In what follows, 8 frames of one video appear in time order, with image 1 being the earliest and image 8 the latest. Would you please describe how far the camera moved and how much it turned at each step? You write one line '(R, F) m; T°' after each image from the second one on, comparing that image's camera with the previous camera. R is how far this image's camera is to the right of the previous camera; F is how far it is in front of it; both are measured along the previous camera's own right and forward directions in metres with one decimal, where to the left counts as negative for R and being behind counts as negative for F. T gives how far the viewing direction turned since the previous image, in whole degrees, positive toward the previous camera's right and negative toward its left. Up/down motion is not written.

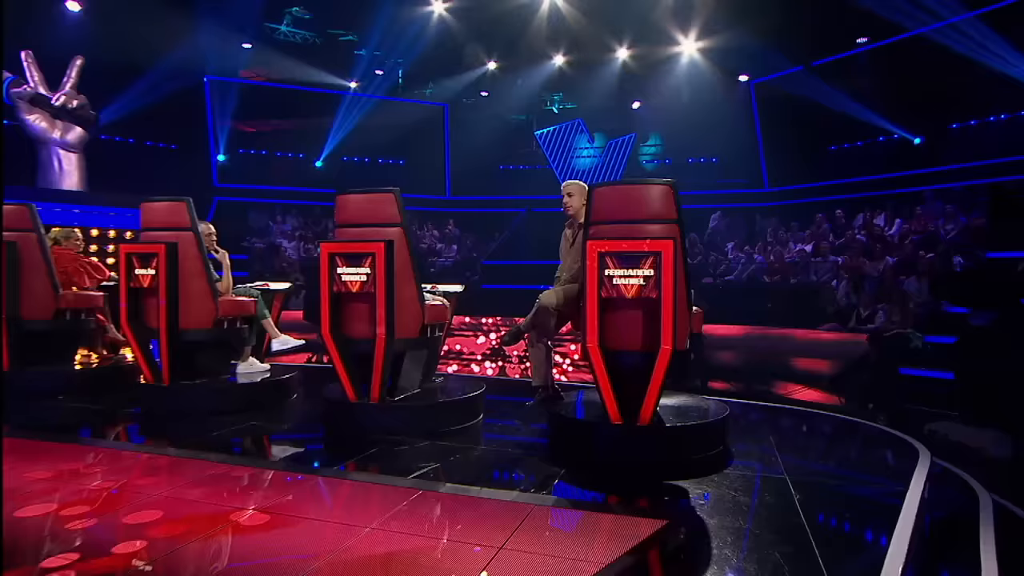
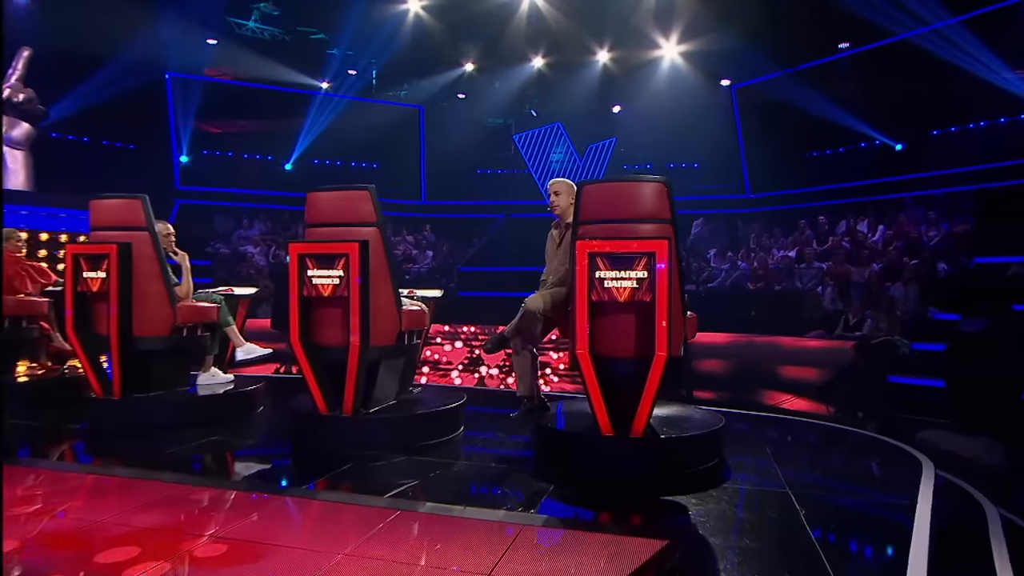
(-0.1, +0.3) m; +3°
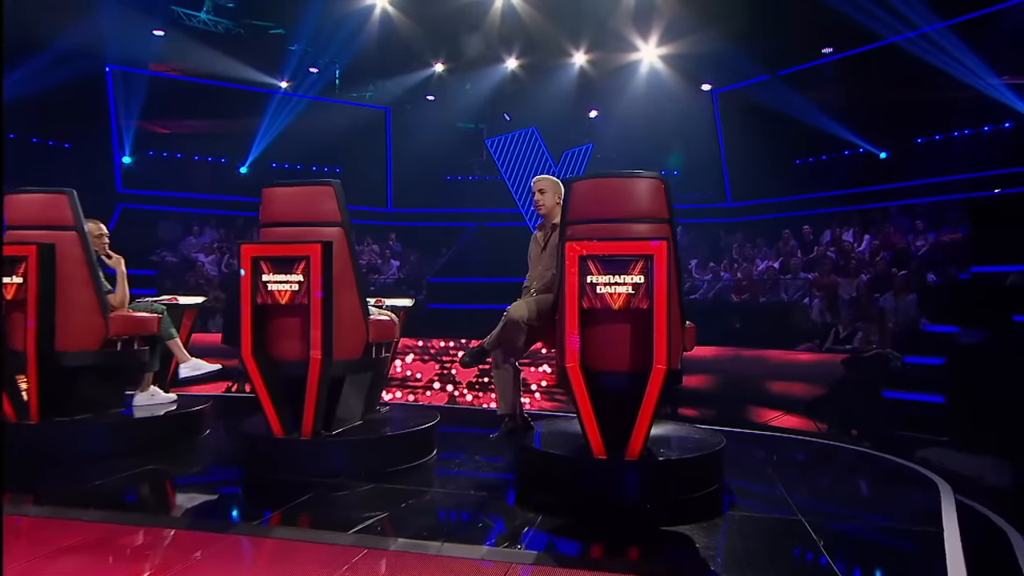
(-0.1, +0.4) m; +3°
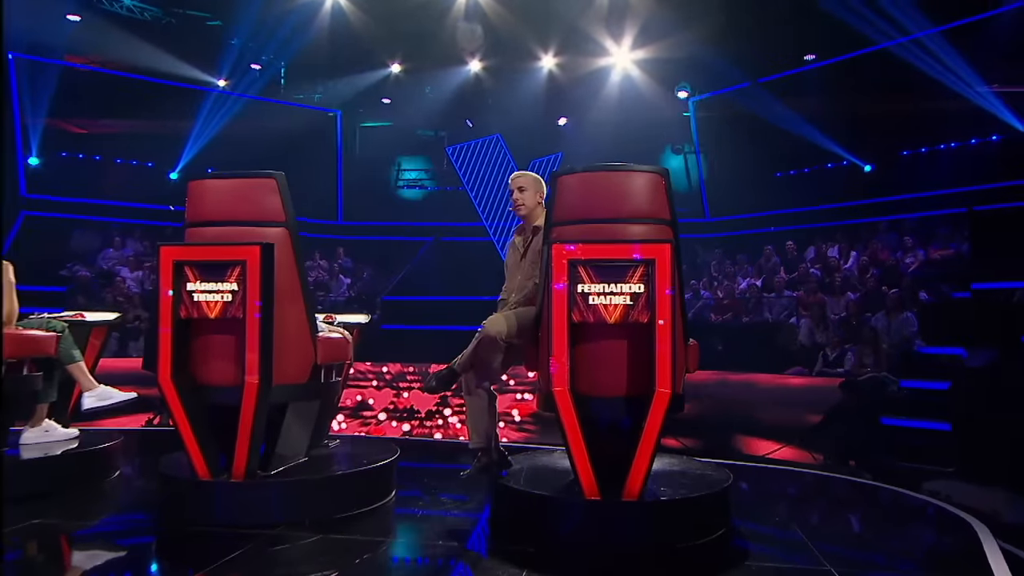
(-0.2, +0.6) m; +5°
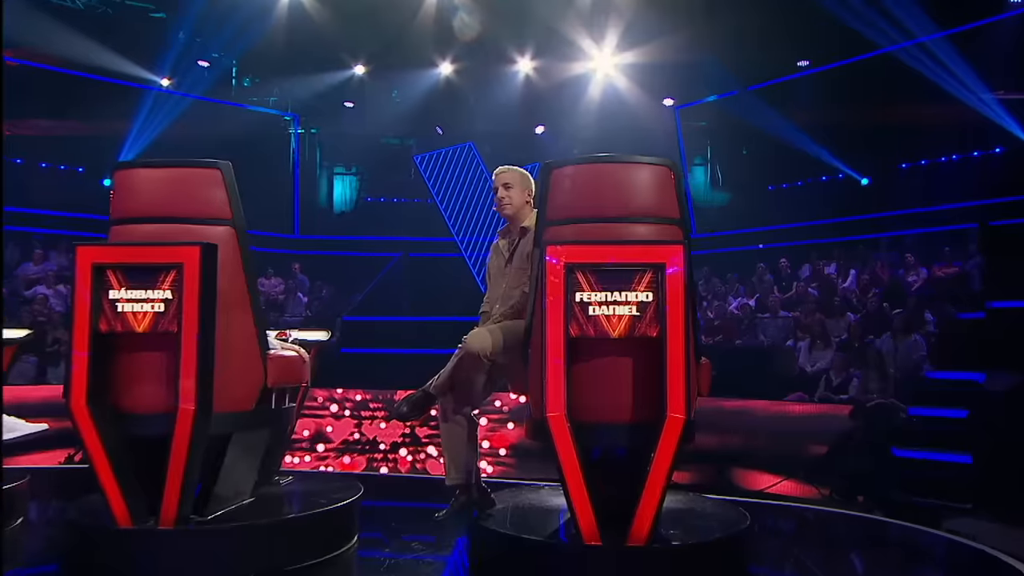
(-0.1, +0.5) m; +3°
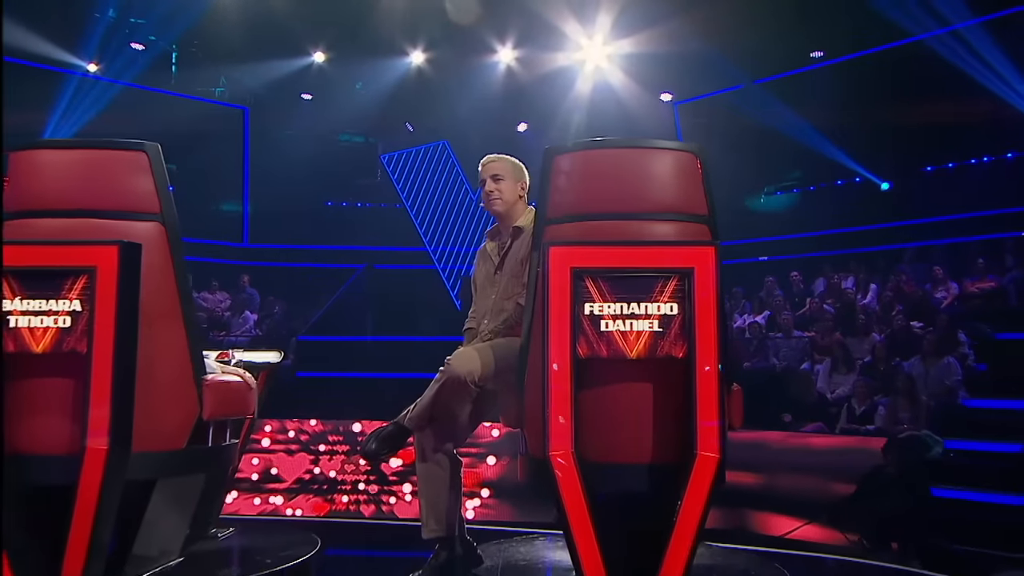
(-0.1, +0.5) m; +2°
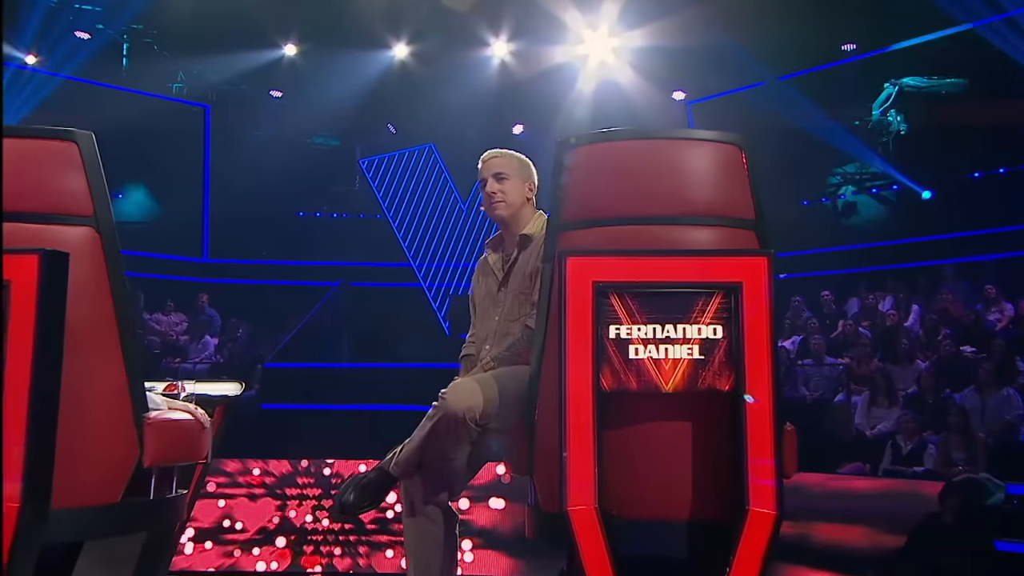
(-0.1, +0.4) m; +1°
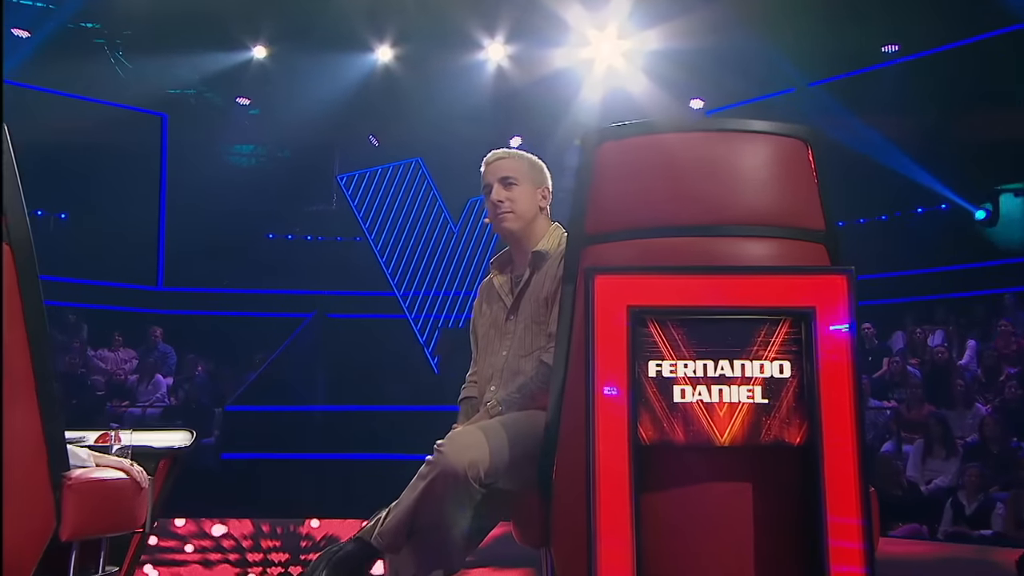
(0.0, +0.4) m; 0°
